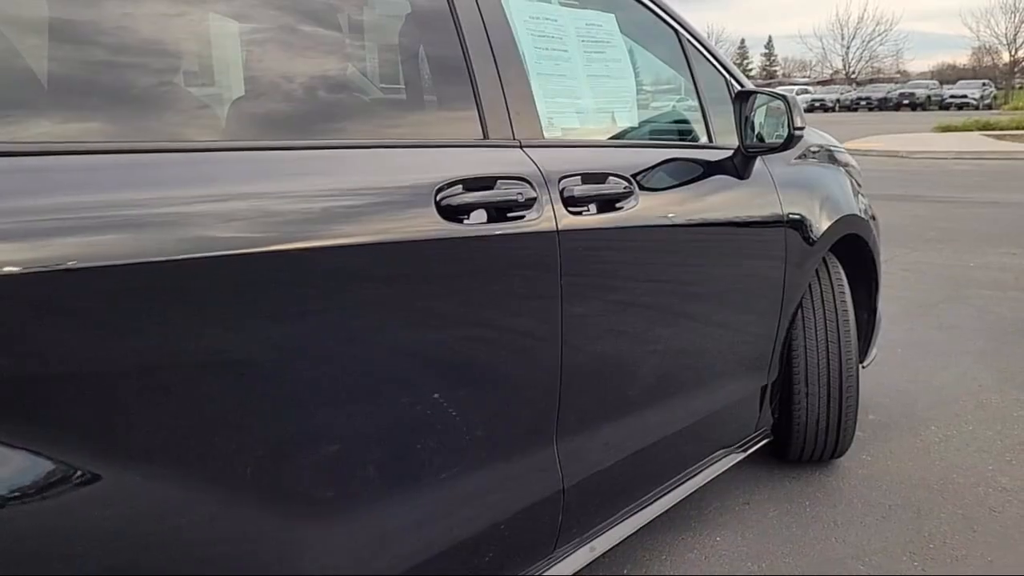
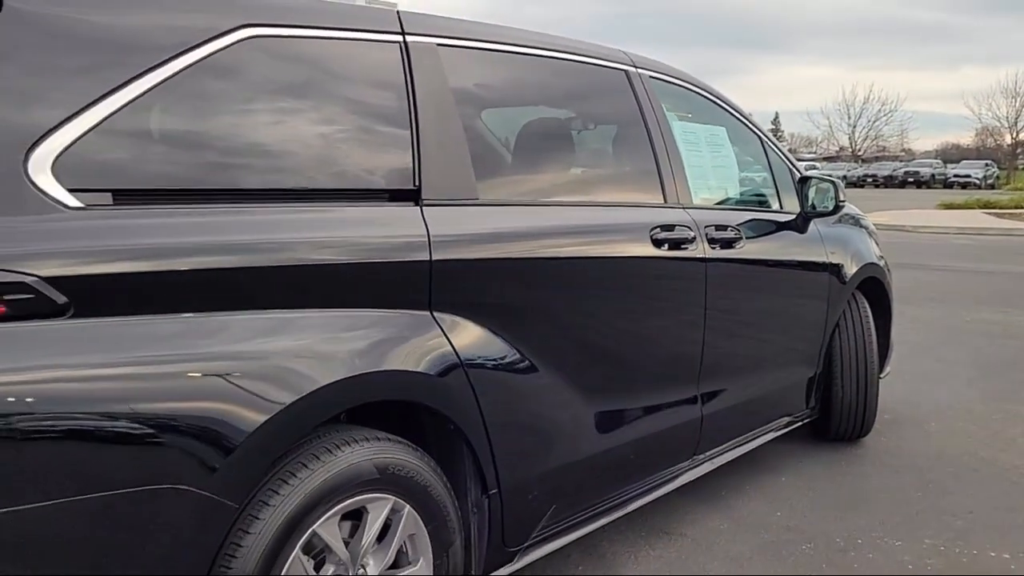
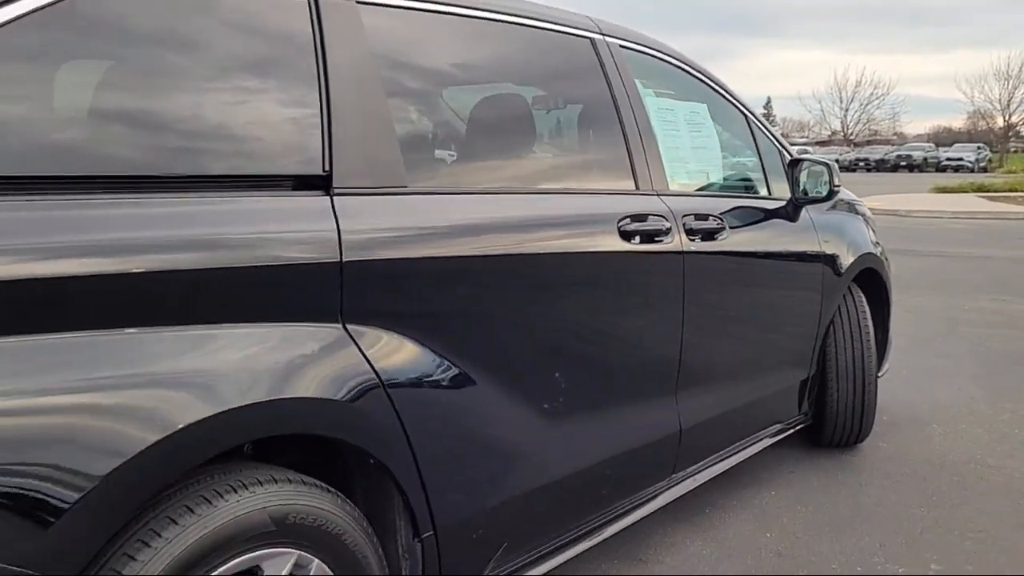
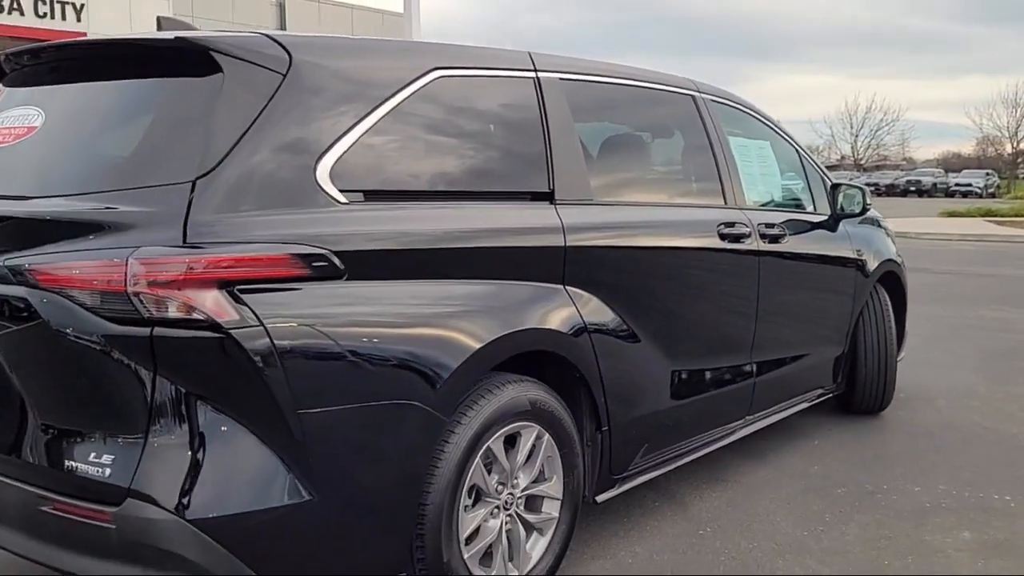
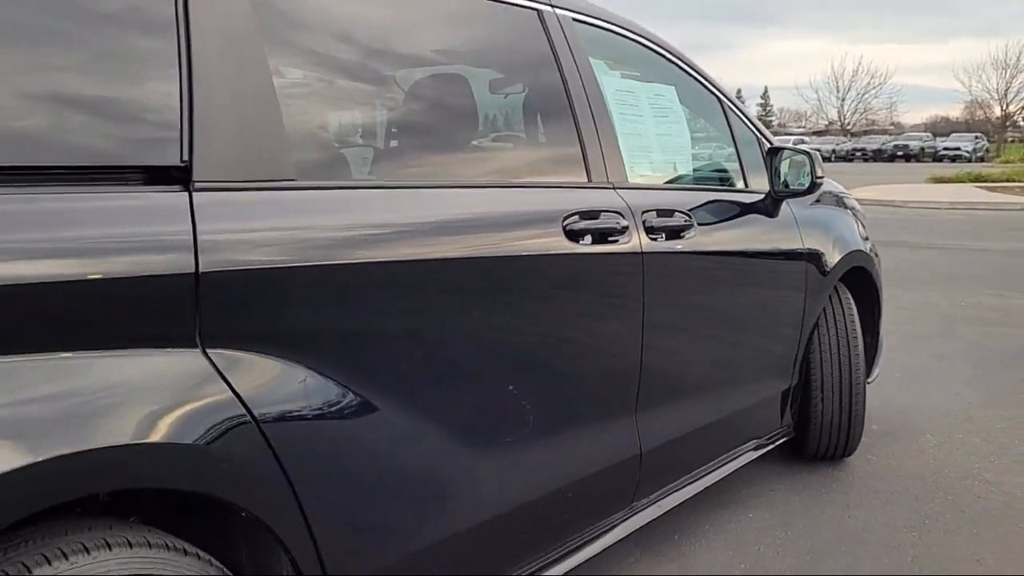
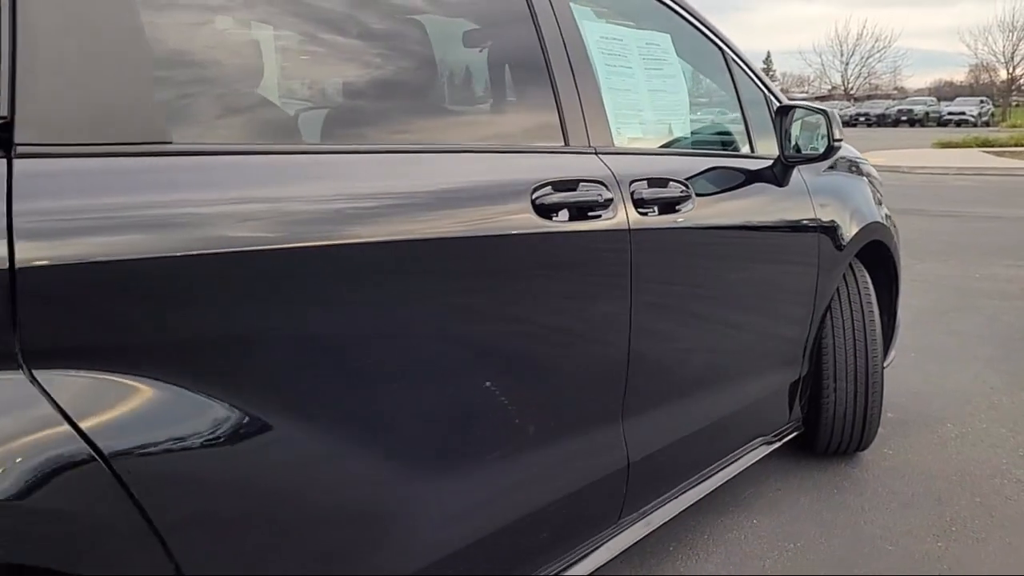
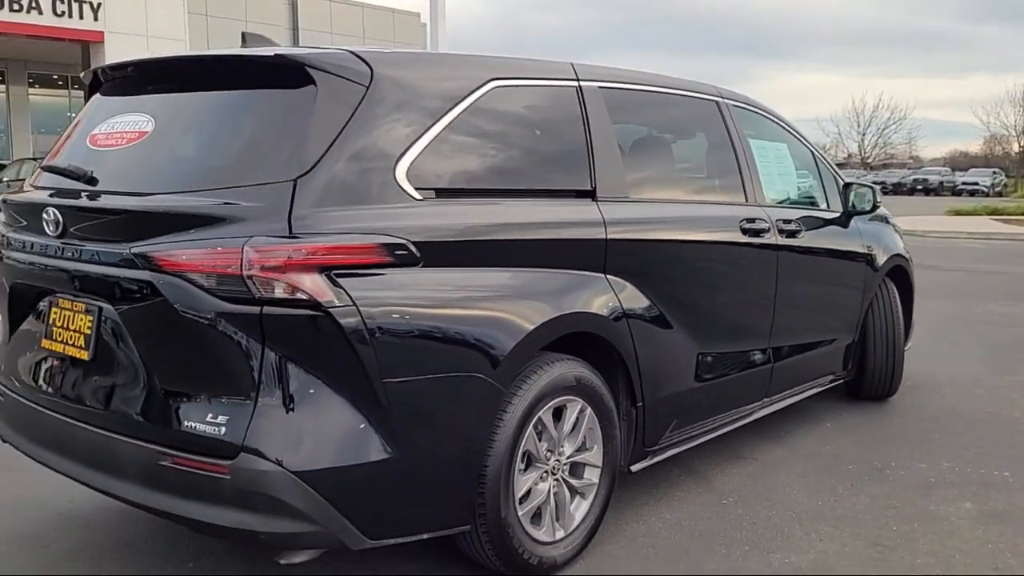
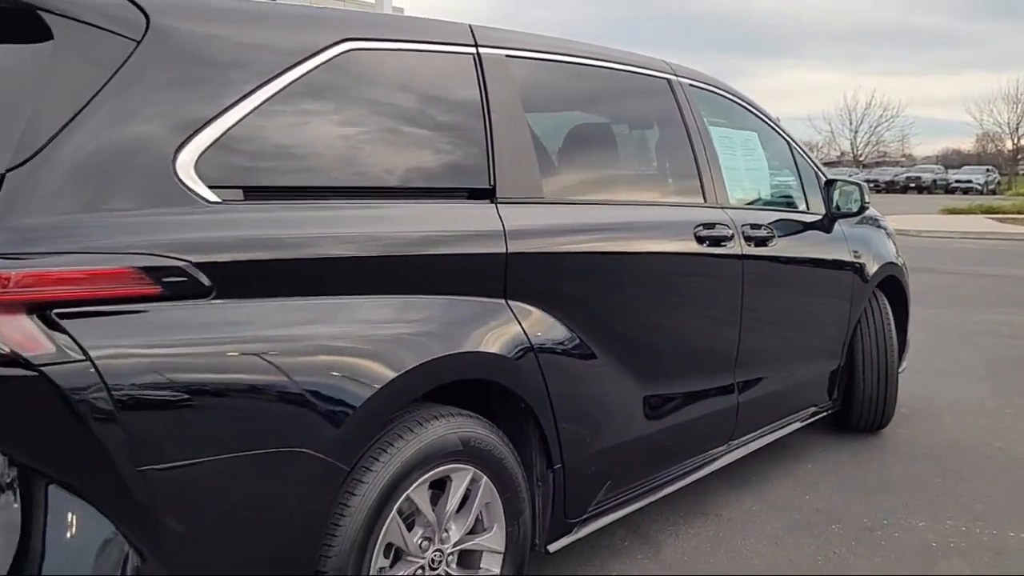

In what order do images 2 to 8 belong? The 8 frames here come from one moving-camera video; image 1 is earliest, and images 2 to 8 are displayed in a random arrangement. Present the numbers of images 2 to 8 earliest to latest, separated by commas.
6, 5, 3, 2, 8, 4, 7
